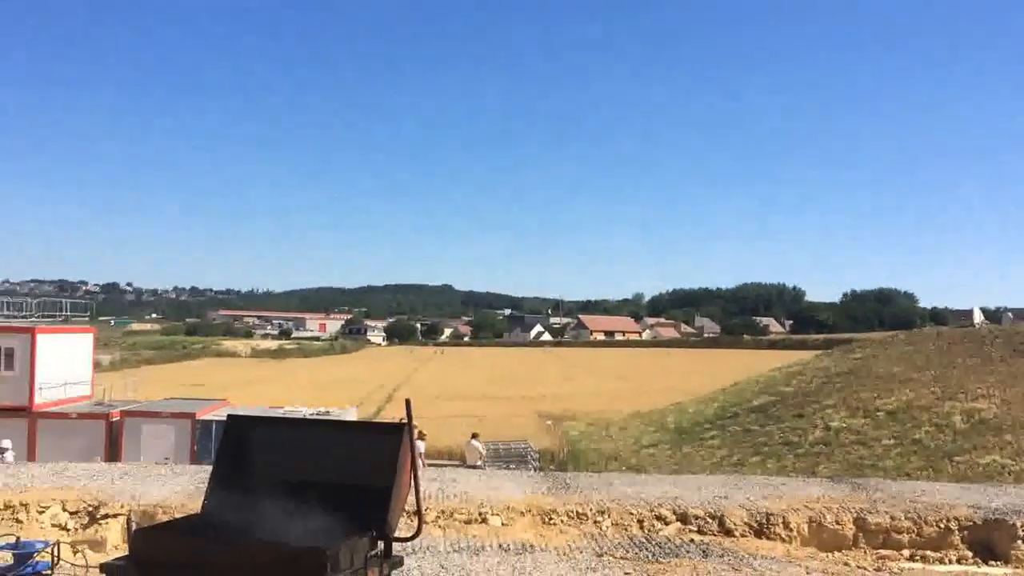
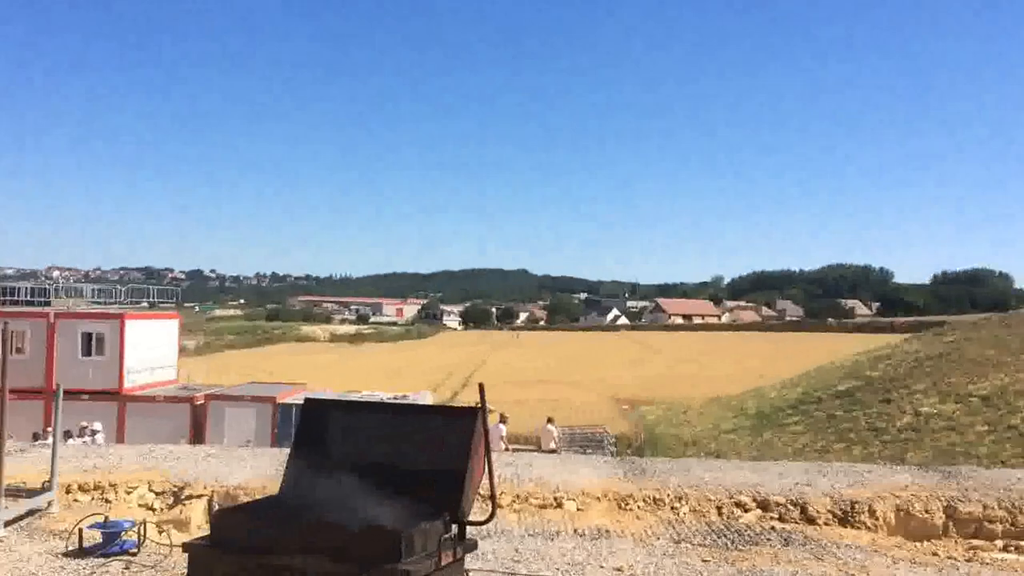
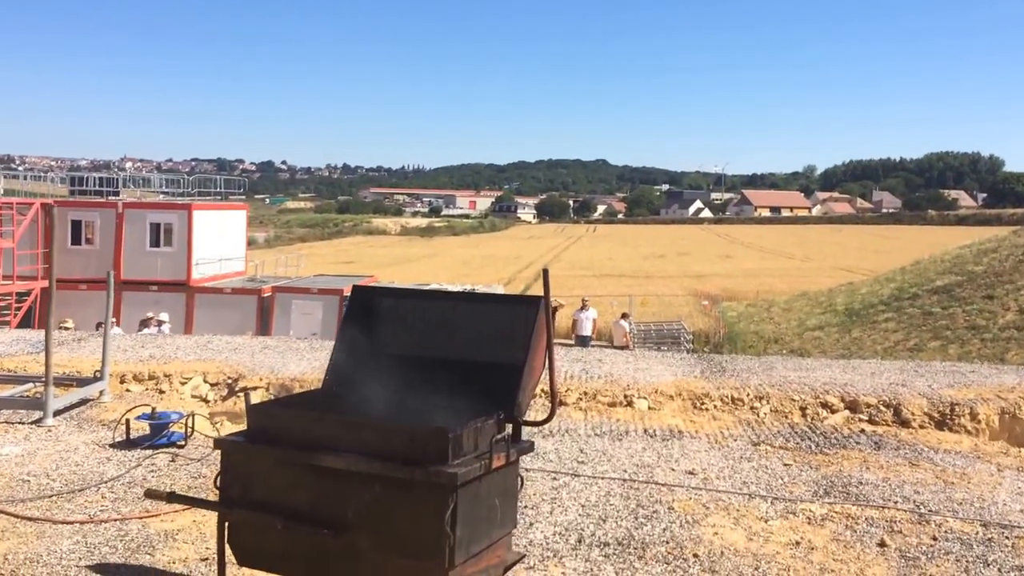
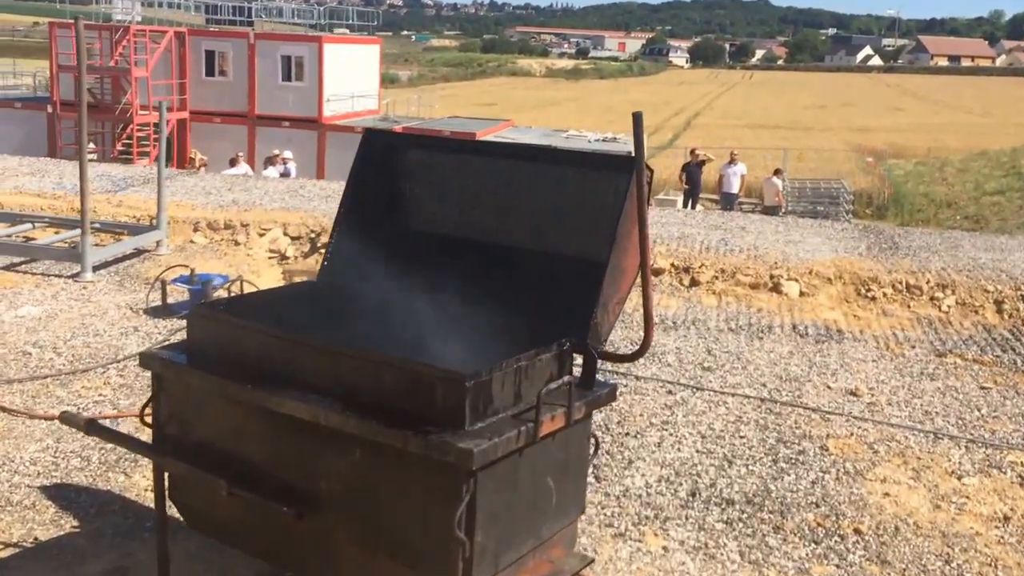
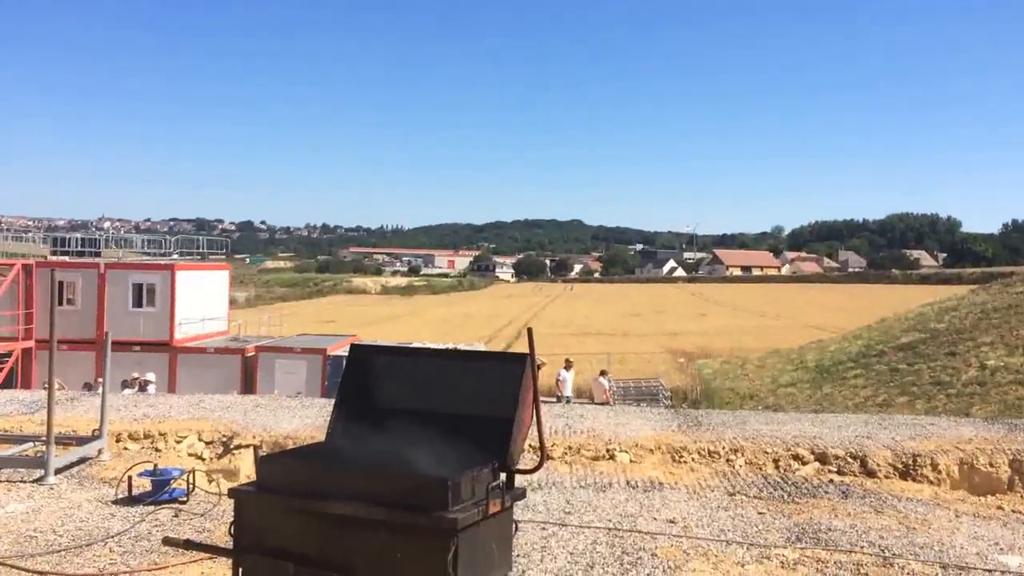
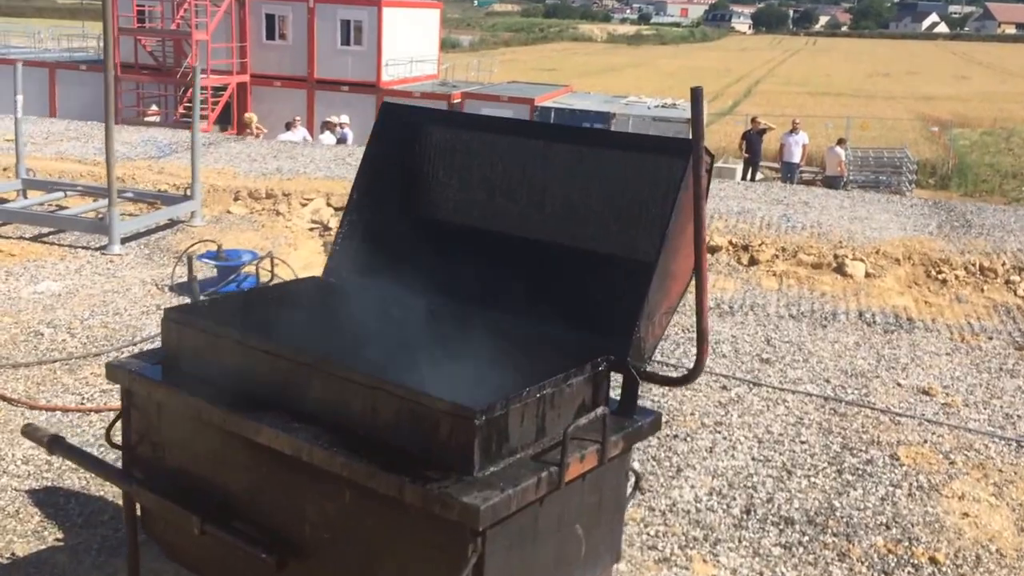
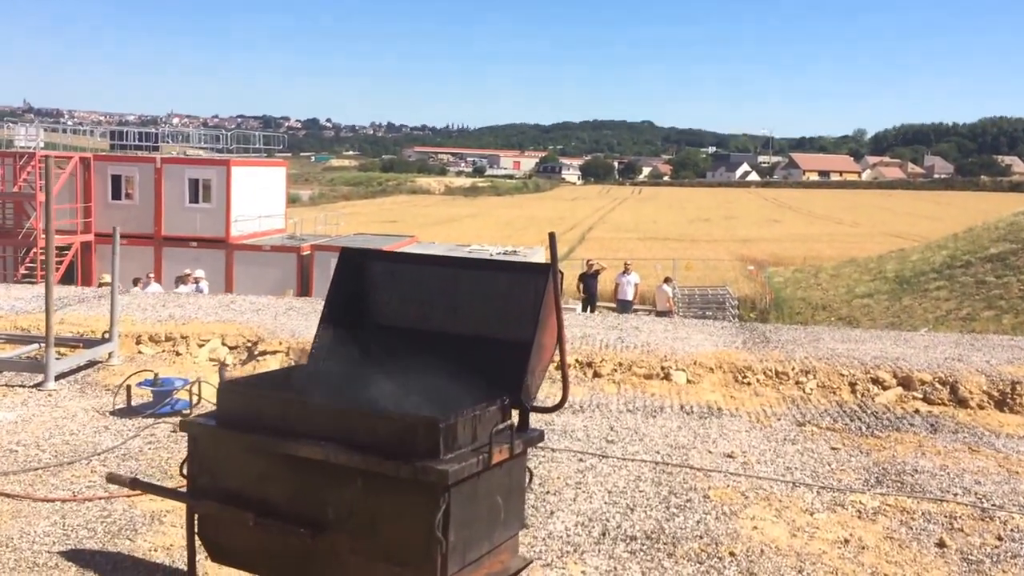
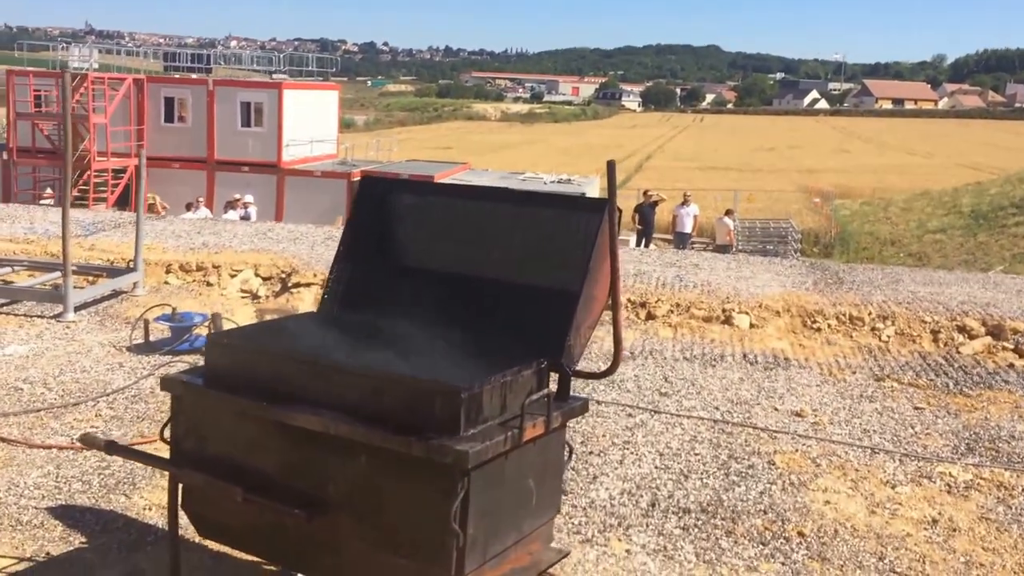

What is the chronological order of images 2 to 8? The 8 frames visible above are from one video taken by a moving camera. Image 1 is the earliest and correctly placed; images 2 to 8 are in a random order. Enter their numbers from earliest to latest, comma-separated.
2, 5, 3, 7, 8, 4, 6
